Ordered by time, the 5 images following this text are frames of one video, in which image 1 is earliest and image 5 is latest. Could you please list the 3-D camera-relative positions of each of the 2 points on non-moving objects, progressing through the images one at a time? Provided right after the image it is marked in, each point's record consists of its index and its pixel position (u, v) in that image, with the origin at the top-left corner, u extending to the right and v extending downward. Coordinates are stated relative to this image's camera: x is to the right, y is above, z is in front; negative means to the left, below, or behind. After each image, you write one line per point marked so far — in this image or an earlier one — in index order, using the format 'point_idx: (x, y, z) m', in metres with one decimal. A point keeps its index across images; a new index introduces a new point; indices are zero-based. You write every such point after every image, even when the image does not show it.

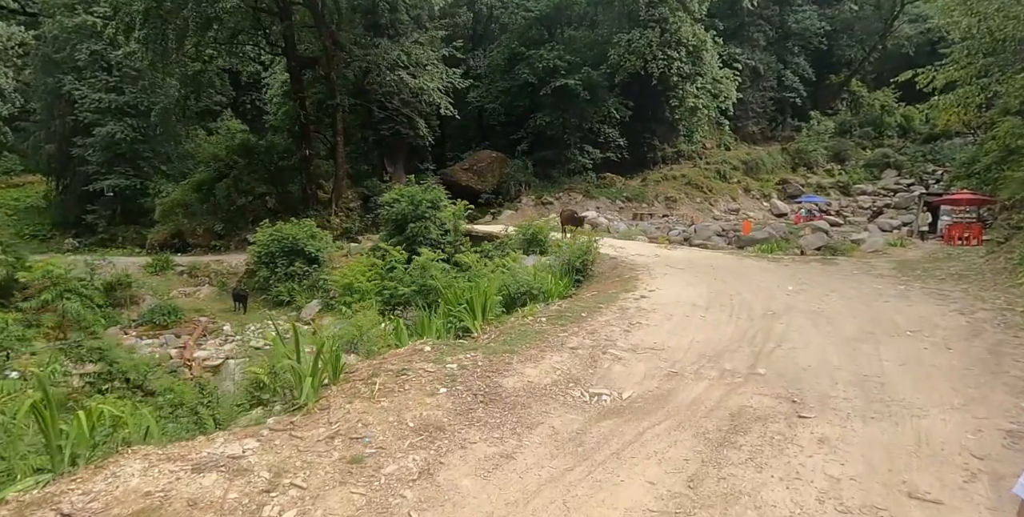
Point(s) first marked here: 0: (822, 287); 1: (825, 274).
0: (+3.7, -0.3, +7.2) m
1: (+4.2, -0.2, +8.5) m
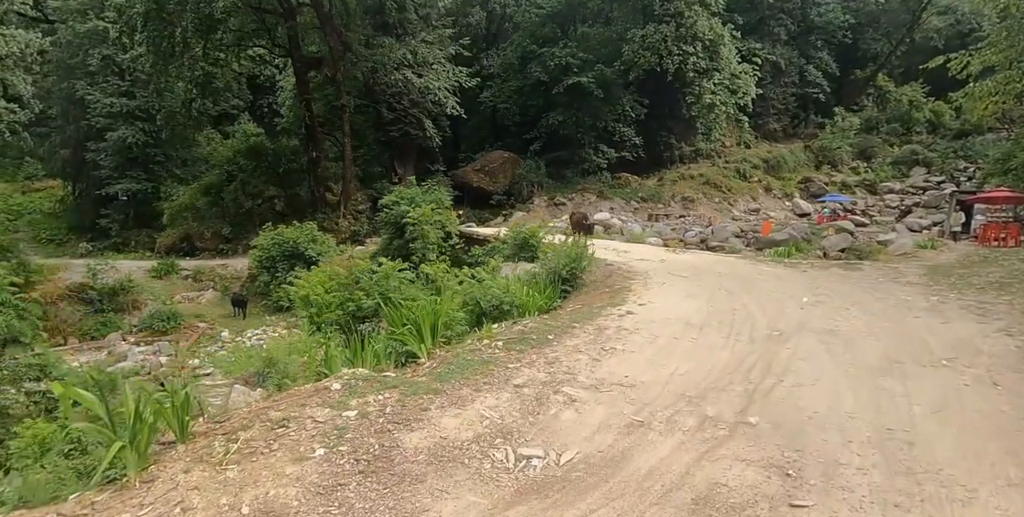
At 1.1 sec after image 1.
0: (+3.4, -0.4, +6.3) m
1: (+4.0, -0.3, +7.6) m
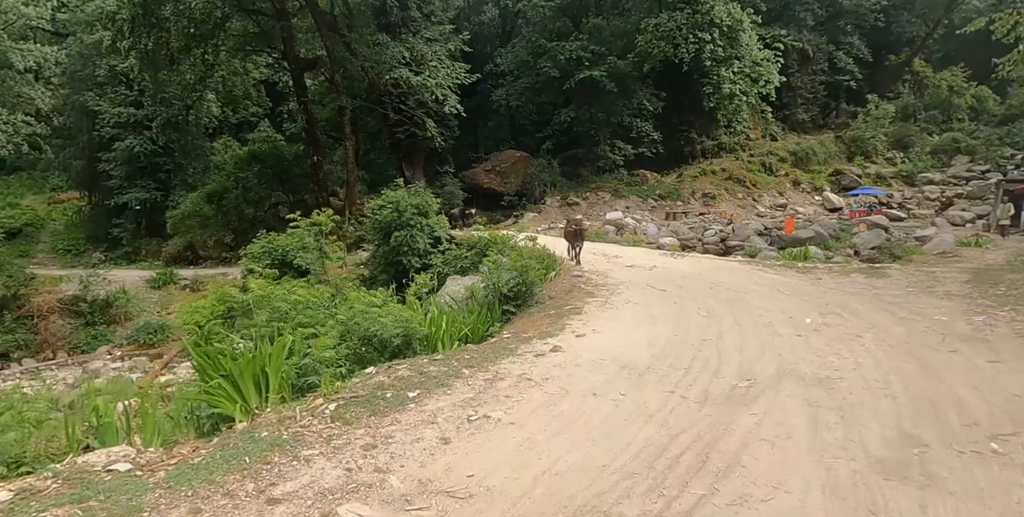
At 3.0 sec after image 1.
0: (+2.7, -0.5, +4.8) m
1: (+3.3, -0.3, +6.0) m
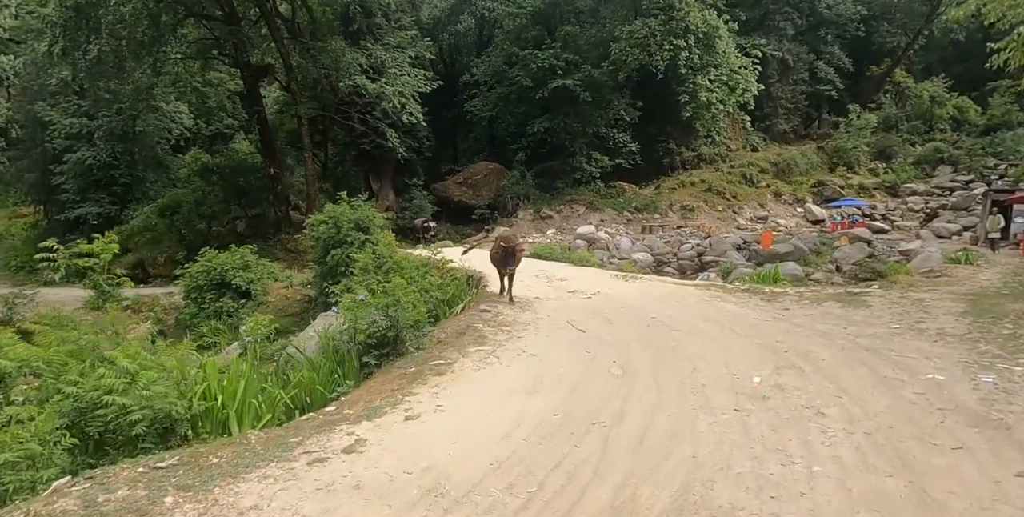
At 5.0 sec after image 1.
0: (+1.7, -0.7, +3.5) m
1: (+2.4, -0.6, +4.7) m
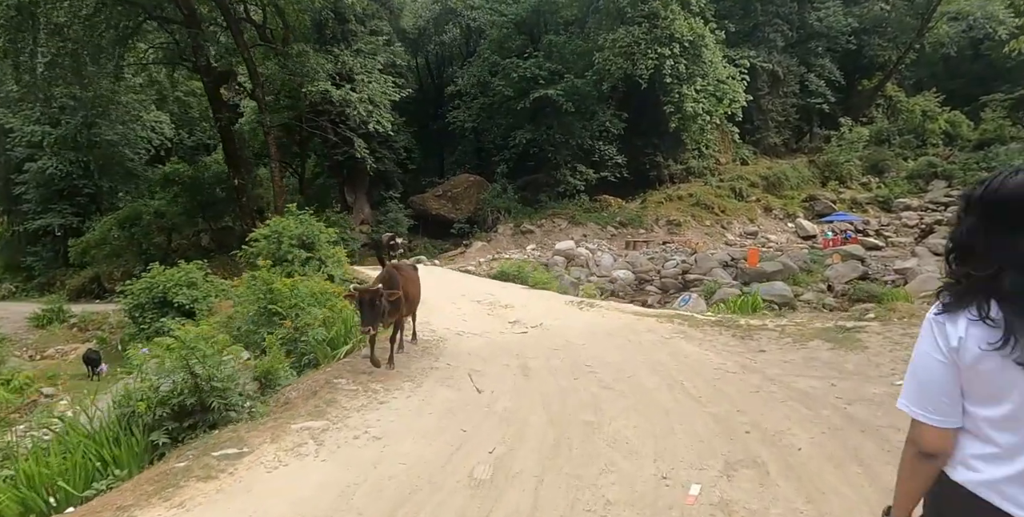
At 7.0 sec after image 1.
0: (+1.0, -0.9, +2.2) m
1: (+1.6, -0.8, +3.5) m
